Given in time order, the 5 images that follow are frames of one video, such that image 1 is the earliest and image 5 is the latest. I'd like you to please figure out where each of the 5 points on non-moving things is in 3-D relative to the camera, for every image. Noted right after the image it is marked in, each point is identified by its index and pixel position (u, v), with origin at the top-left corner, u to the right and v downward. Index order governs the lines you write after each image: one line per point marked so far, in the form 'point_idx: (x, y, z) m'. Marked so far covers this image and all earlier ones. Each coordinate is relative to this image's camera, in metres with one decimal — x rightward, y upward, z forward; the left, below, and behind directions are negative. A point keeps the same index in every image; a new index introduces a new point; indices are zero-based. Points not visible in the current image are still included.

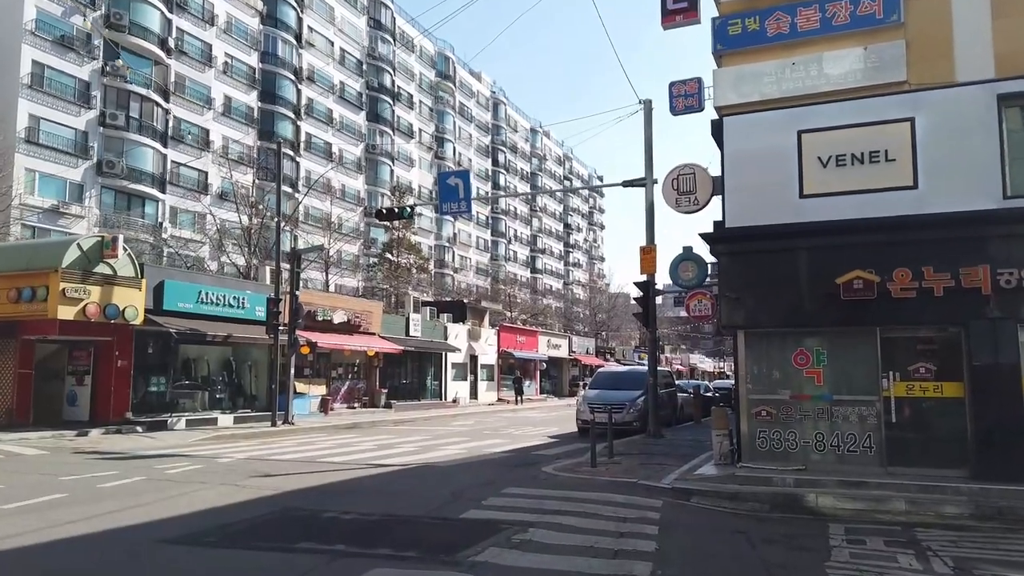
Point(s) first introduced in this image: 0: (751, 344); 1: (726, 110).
0: (+3.9, -0.9, +12.8) m
1: (+3.6, +3.0, +13.0) m
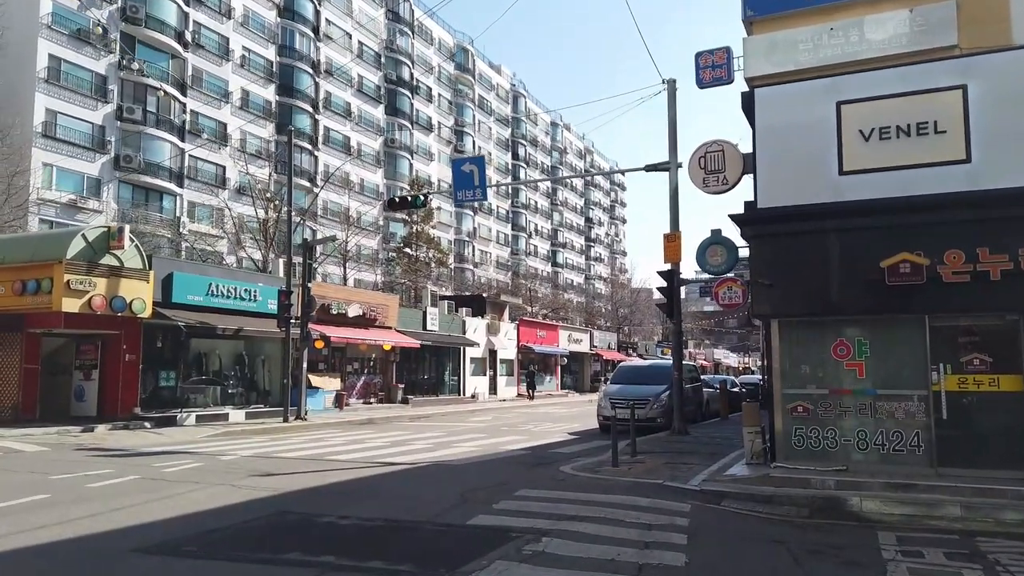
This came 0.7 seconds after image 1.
0: (+4.1, -0.7, +11.9) m
1: (+3.8, +3.2, +12.0) m
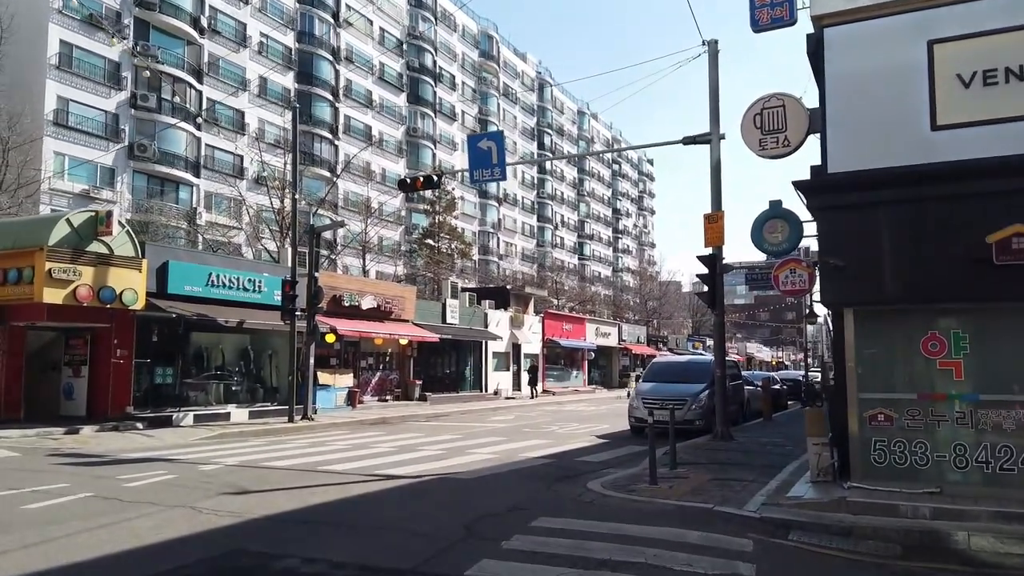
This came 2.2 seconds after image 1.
0: (+4.4, -0.5, +9.8) m
1: (+4.0, +3.4, +10.0) m
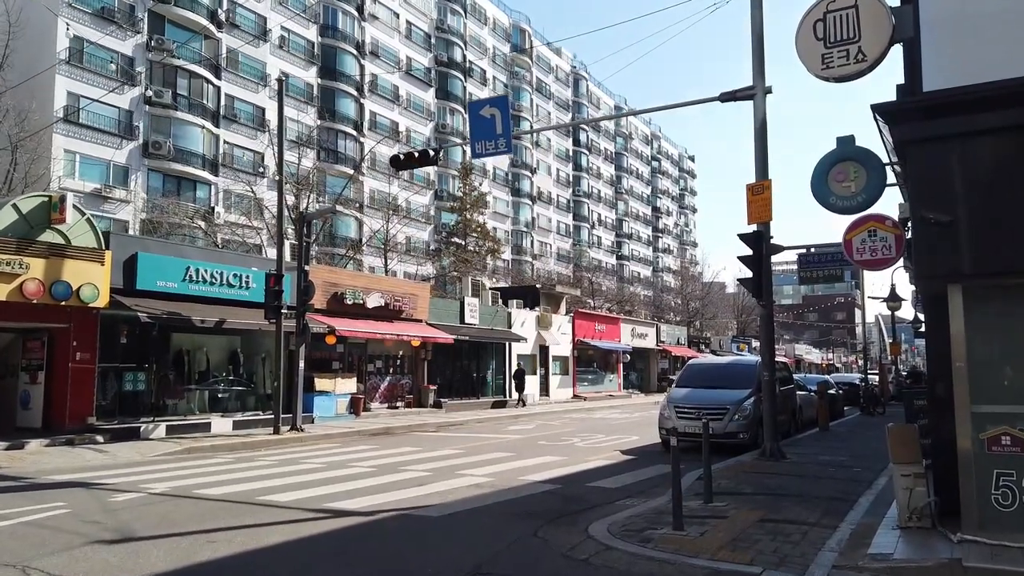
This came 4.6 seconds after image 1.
0: (+4.1, -0.2, +6.9) m
1: (+3.7, +3.7, +7.1) m
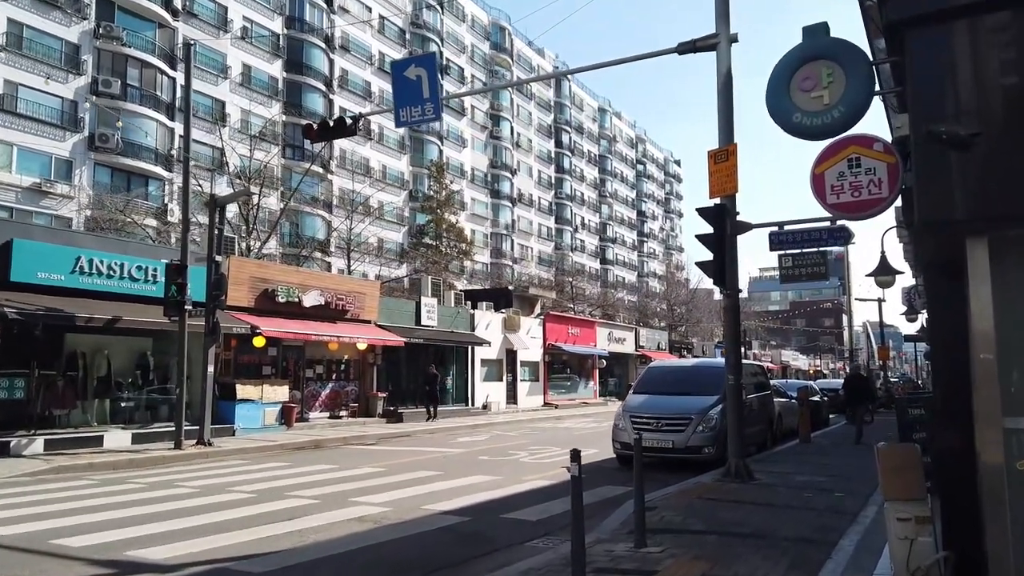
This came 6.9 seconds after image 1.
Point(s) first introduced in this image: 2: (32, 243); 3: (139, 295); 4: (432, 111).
0: (+2.9, +0.1, +4.5) m
1: (+2.5, +4.0, +4.8) m
2: (-9.9, +0.9, +16.2) m
3: (-8.7, -0.2, +18.3) m
4: (-1.5, +3.2, +14.1) m
